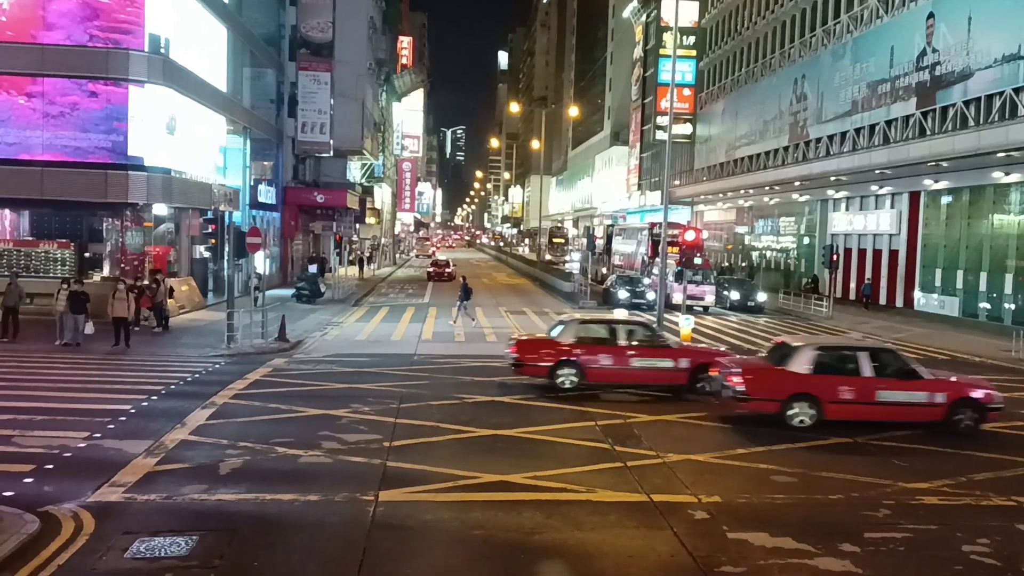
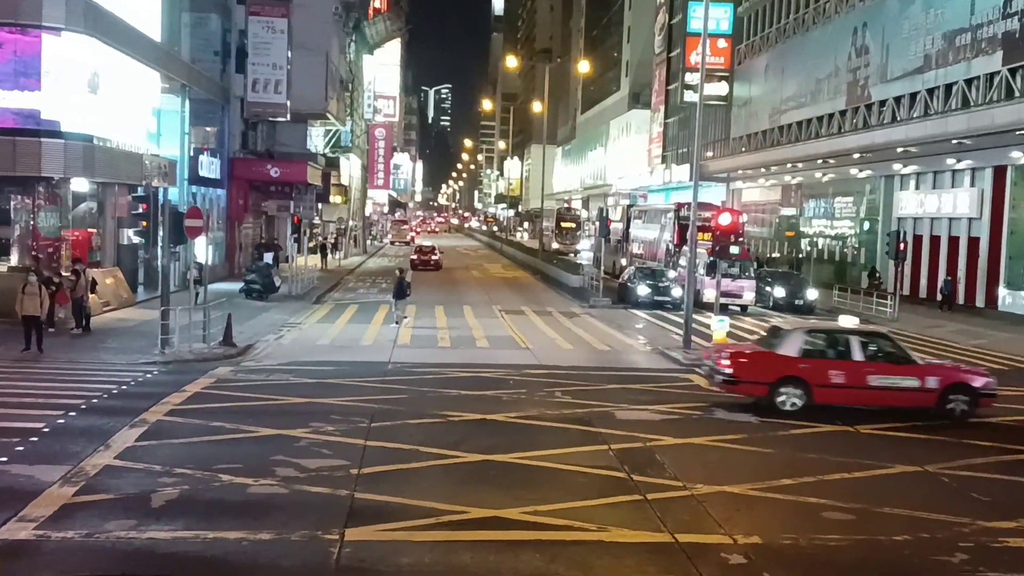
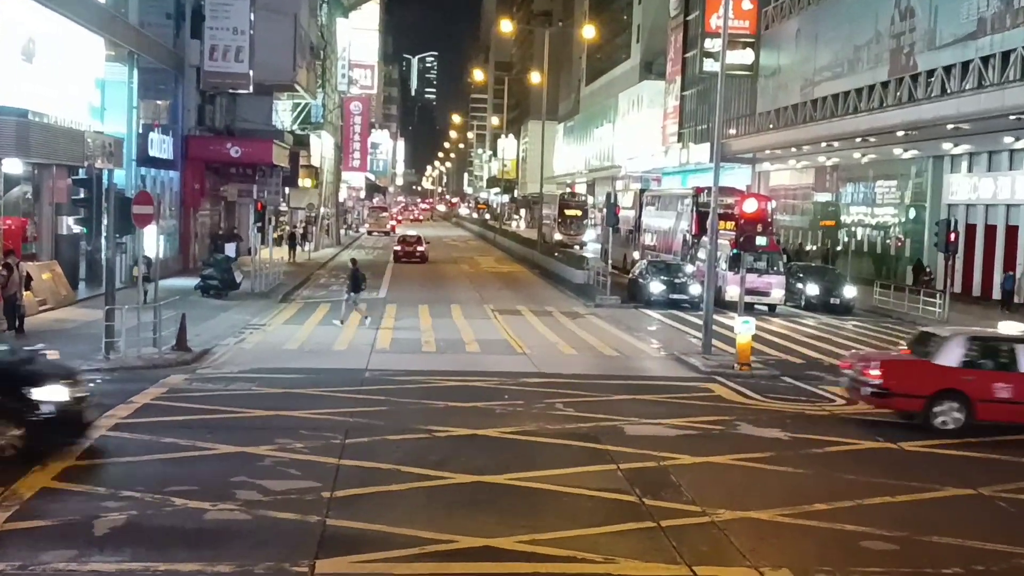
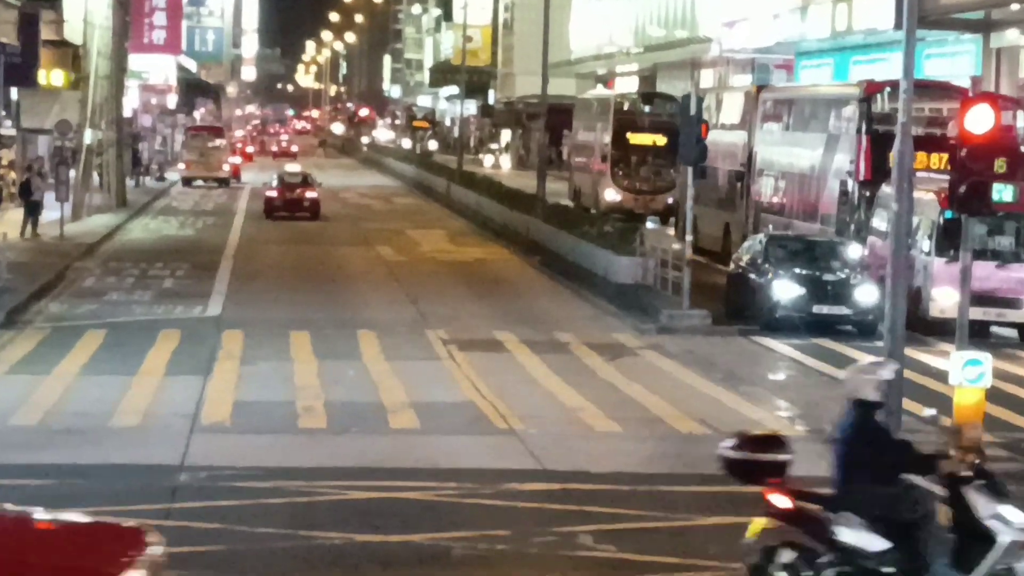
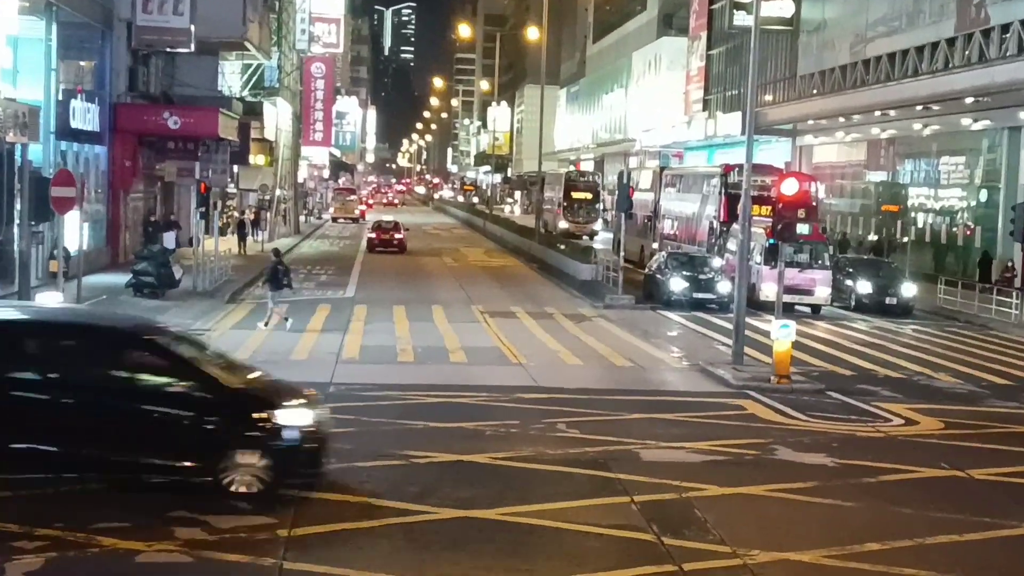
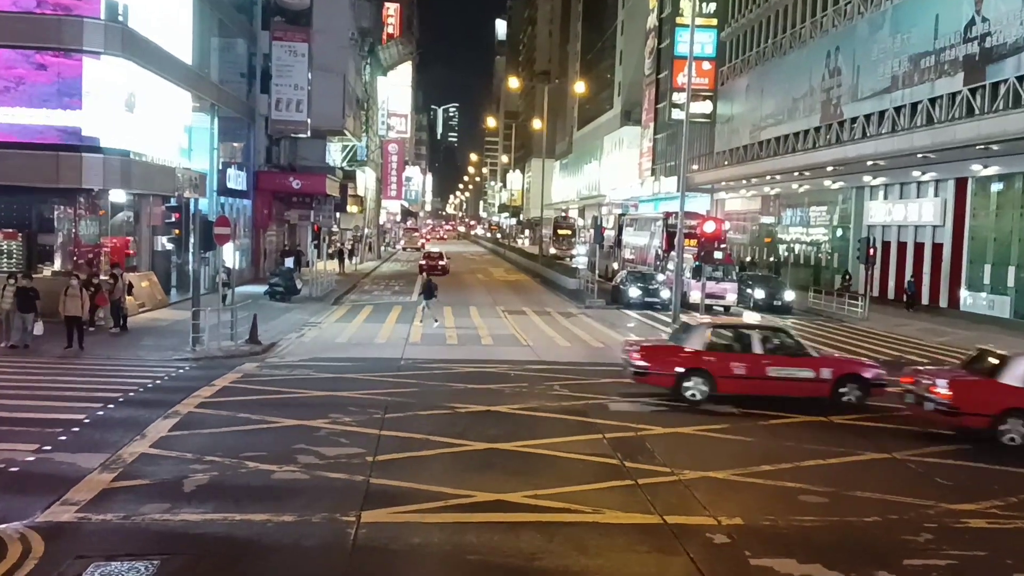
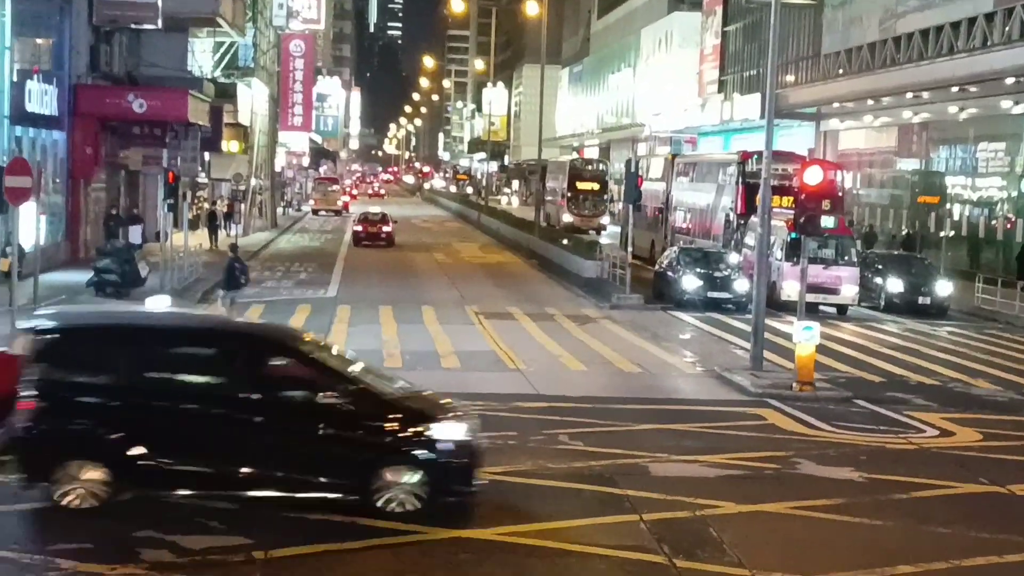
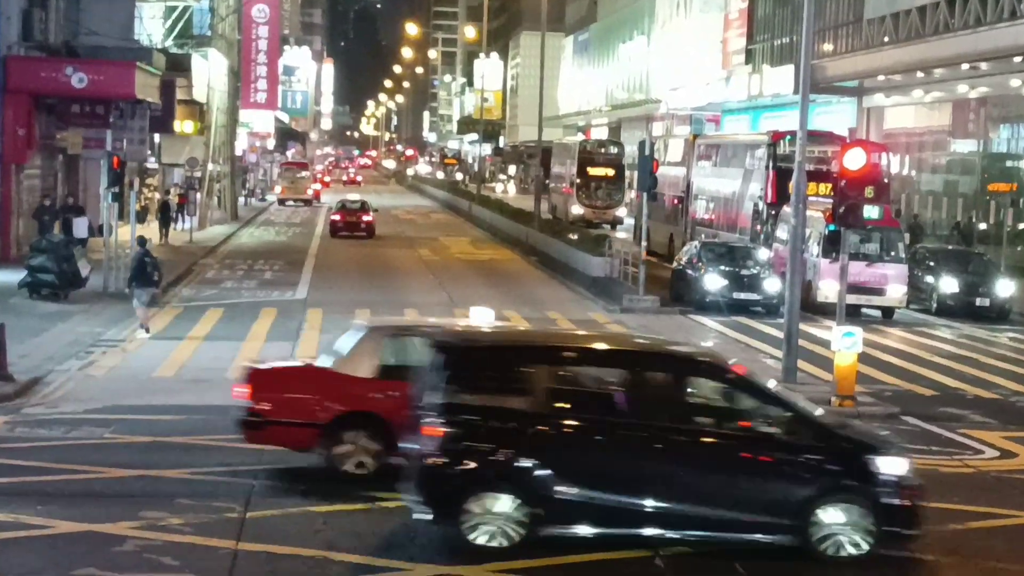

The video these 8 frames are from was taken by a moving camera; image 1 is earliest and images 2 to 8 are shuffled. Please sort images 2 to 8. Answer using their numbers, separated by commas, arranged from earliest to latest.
6, 2, 3, 5, 7, 8, 4
